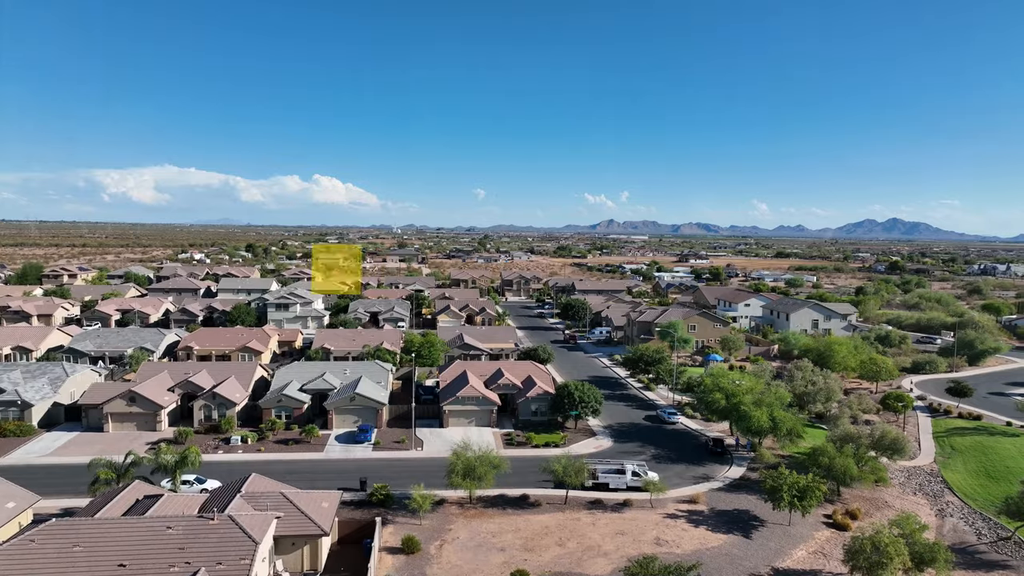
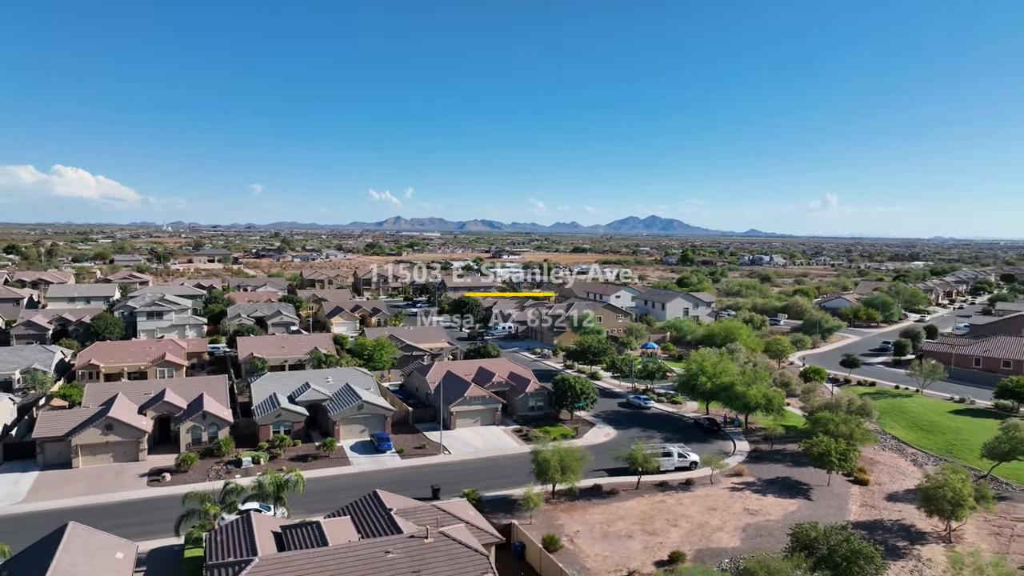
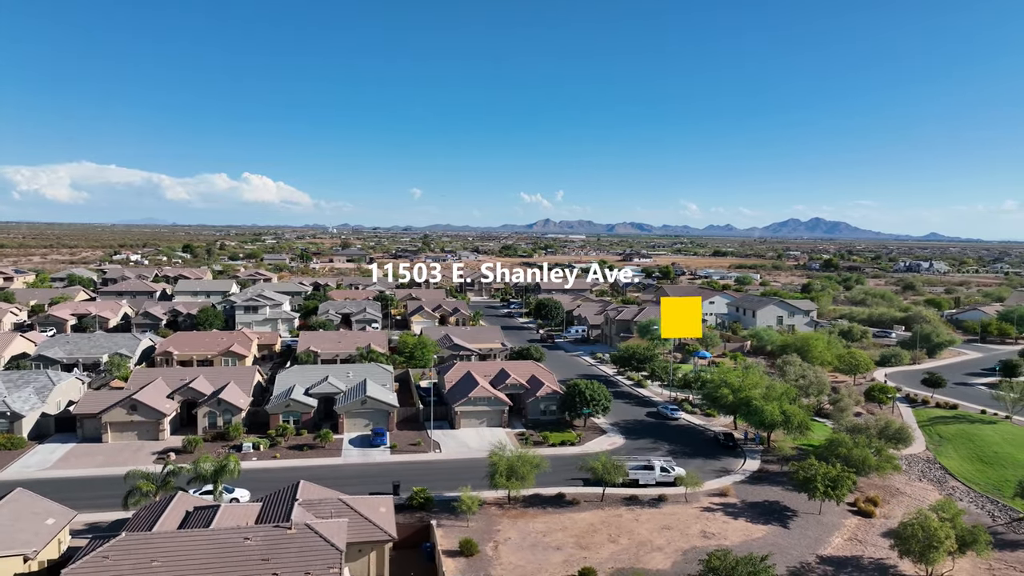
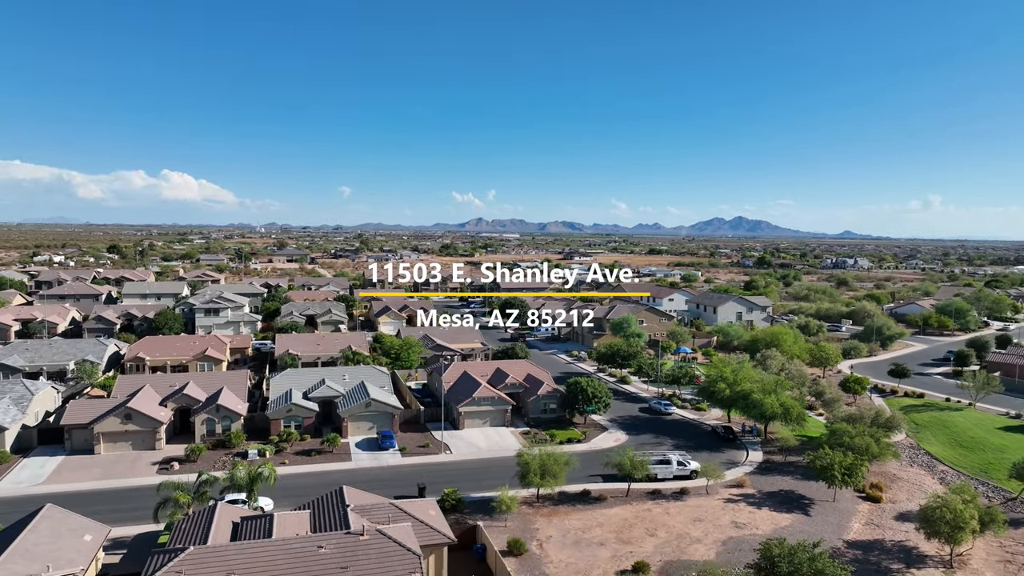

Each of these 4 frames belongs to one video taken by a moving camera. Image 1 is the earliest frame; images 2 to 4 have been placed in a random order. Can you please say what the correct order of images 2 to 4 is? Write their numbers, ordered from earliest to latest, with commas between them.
3, 4, 2
